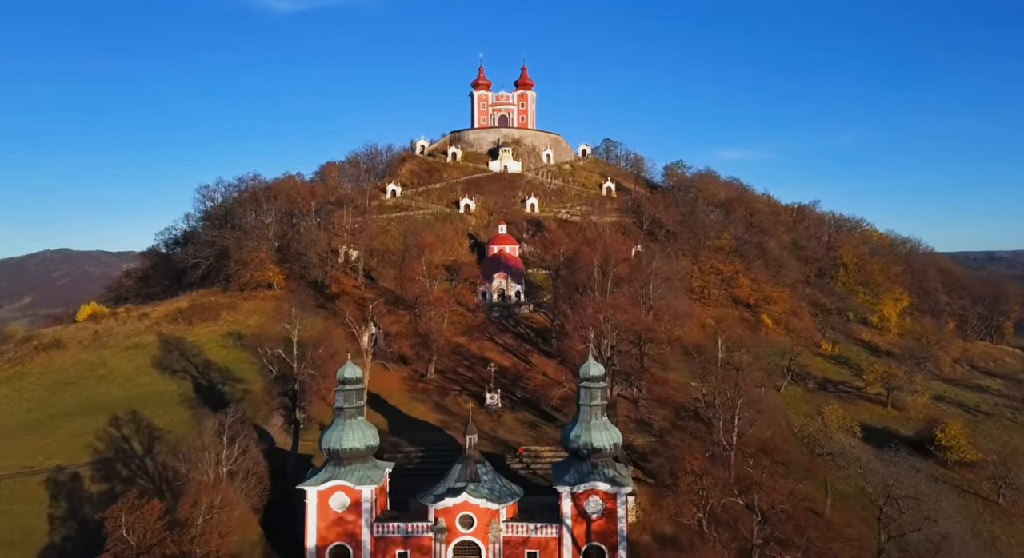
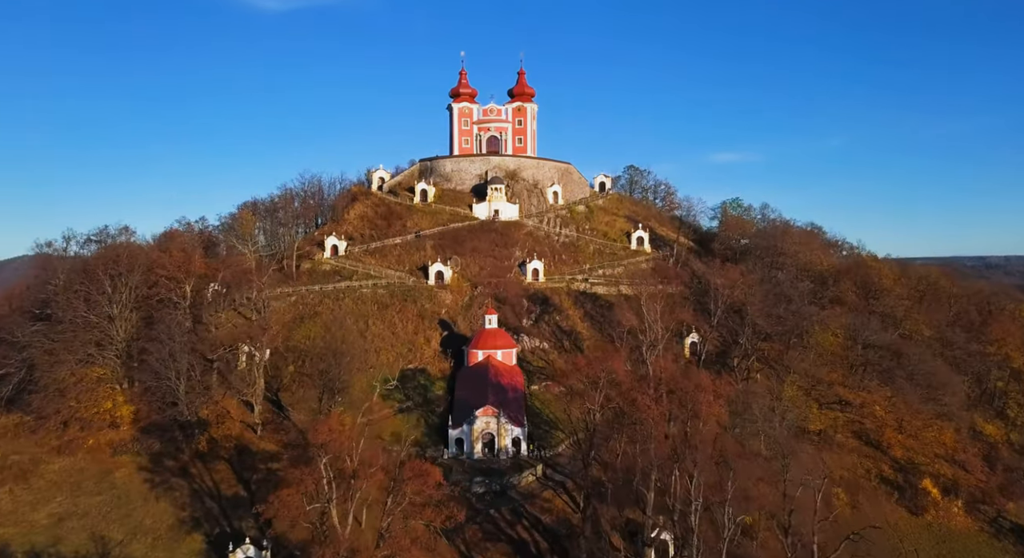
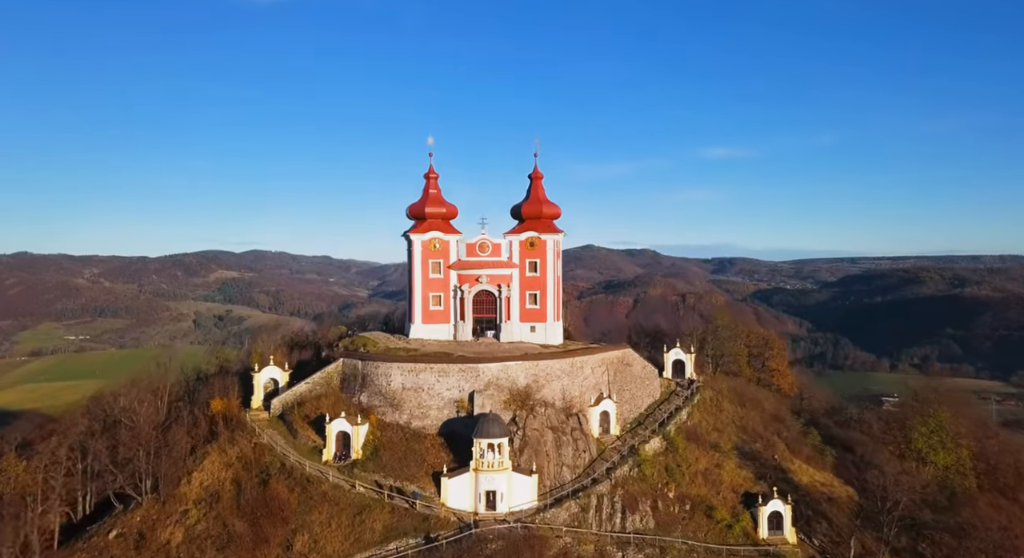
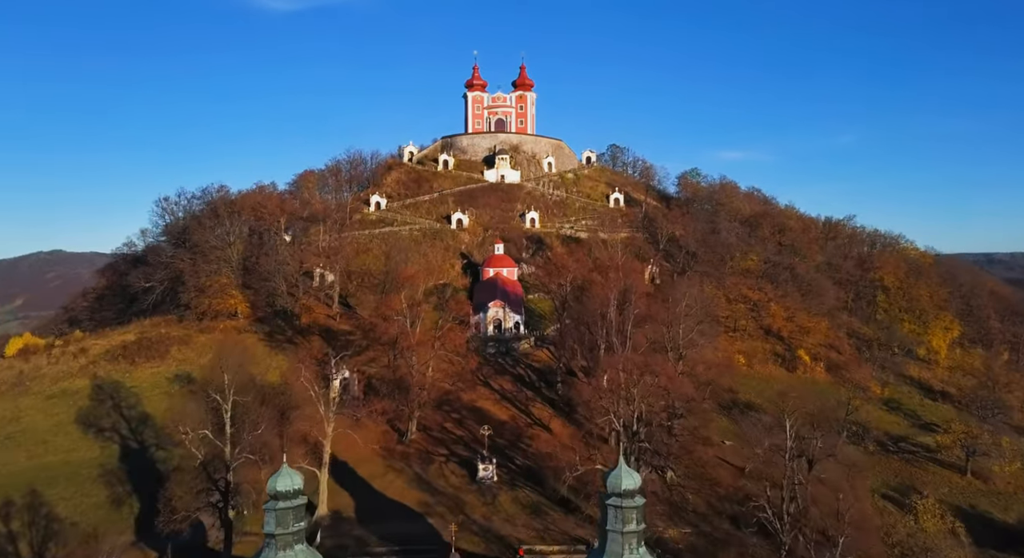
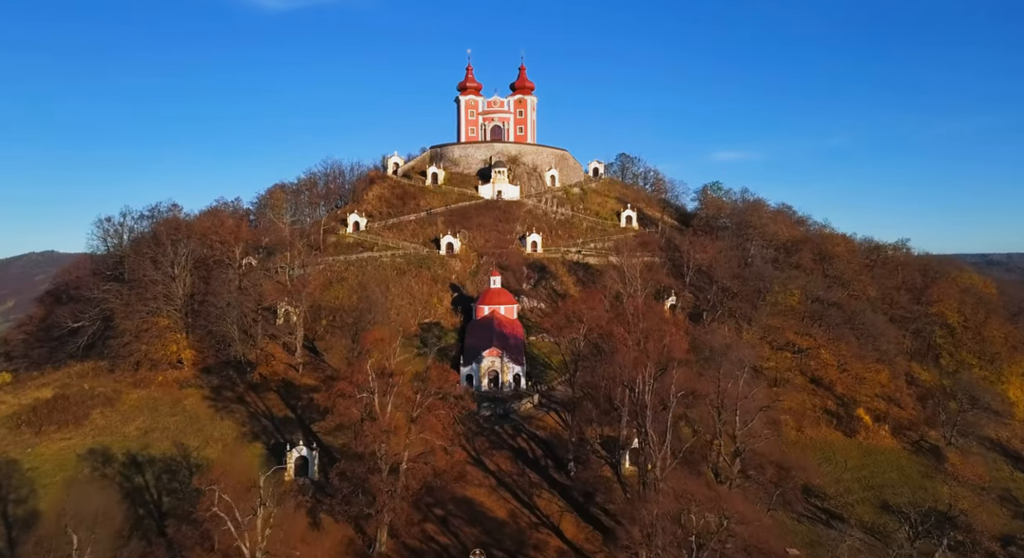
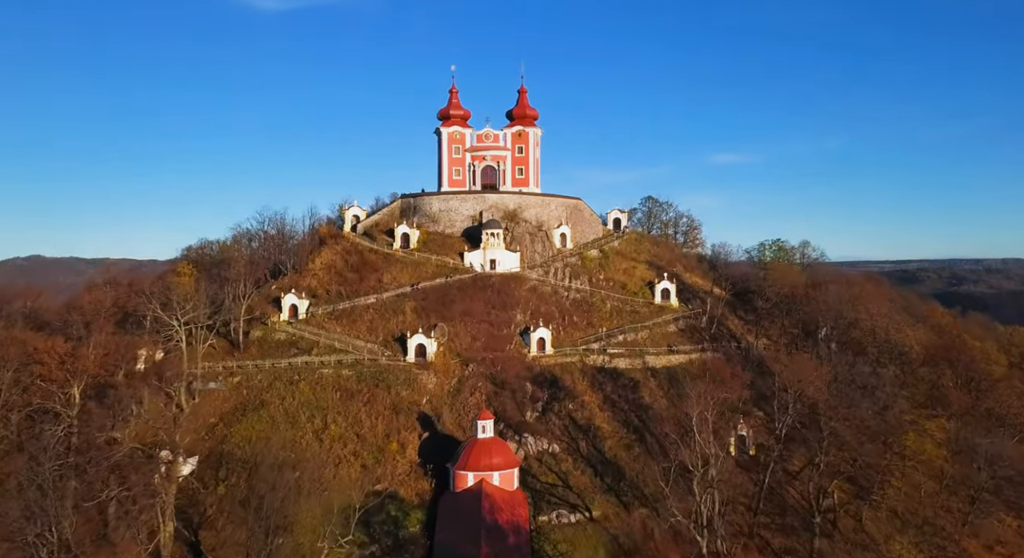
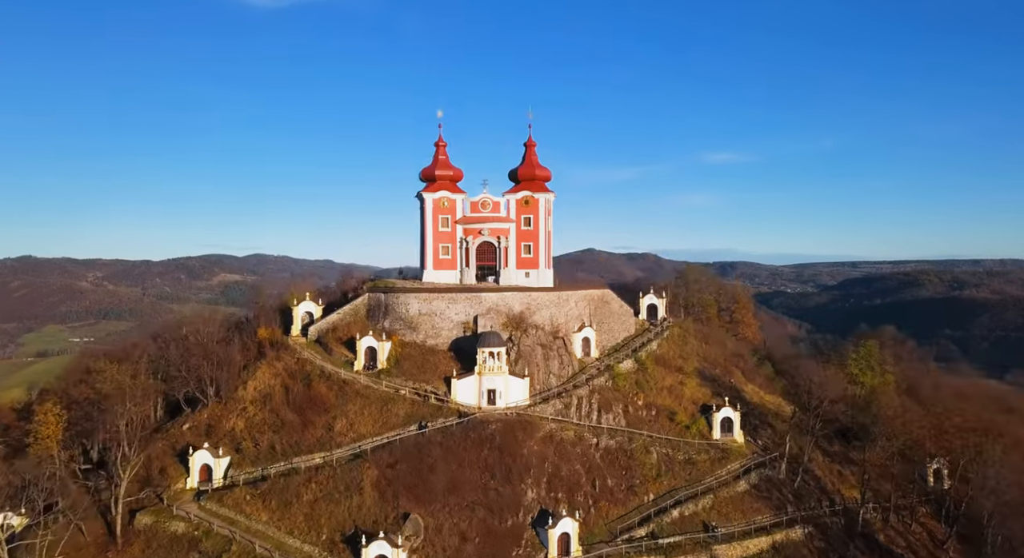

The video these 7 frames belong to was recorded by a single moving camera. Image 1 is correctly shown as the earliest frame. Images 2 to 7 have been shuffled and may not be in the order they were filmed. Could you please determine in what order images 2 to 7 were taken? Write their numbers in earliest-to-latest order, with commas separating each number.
4, 5, 2, 6, 7, 3
